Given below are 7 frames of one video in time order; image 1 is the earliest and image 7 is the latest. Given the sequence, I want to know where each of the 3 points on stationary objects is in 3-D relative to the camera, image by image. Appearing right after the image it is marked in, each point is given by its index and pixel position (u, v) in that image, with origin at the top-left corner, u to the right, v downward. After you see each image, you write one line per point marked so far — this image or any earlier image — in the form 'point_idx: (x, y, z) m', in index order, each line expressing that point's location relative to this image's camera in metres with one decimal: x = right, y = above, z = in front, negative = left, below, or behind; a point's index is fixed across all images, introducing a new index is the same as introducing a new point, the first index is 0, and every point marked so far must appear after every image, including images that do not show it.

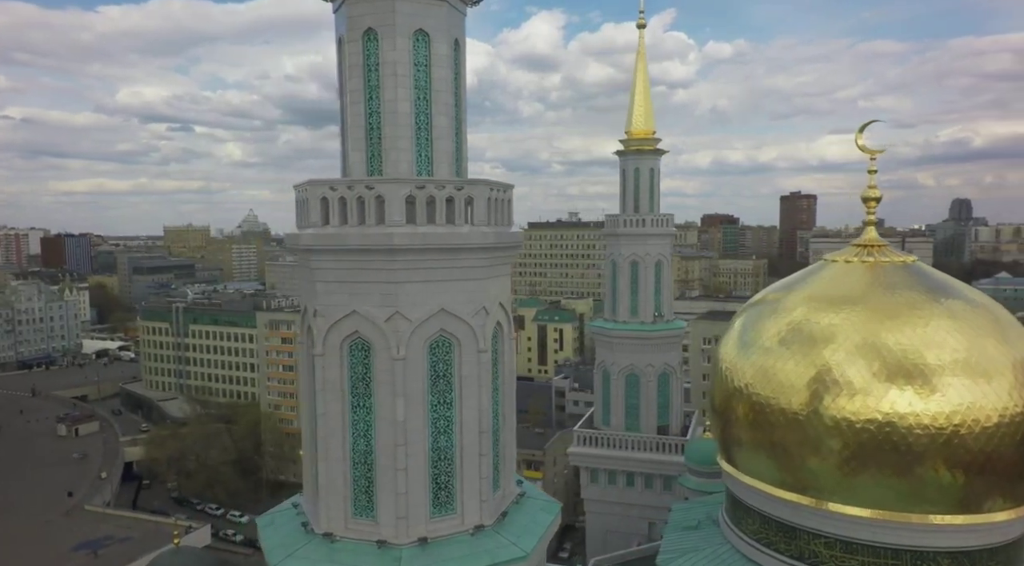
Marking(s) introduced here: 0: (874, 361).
0: (+3.7, -0.8, +7.9) m
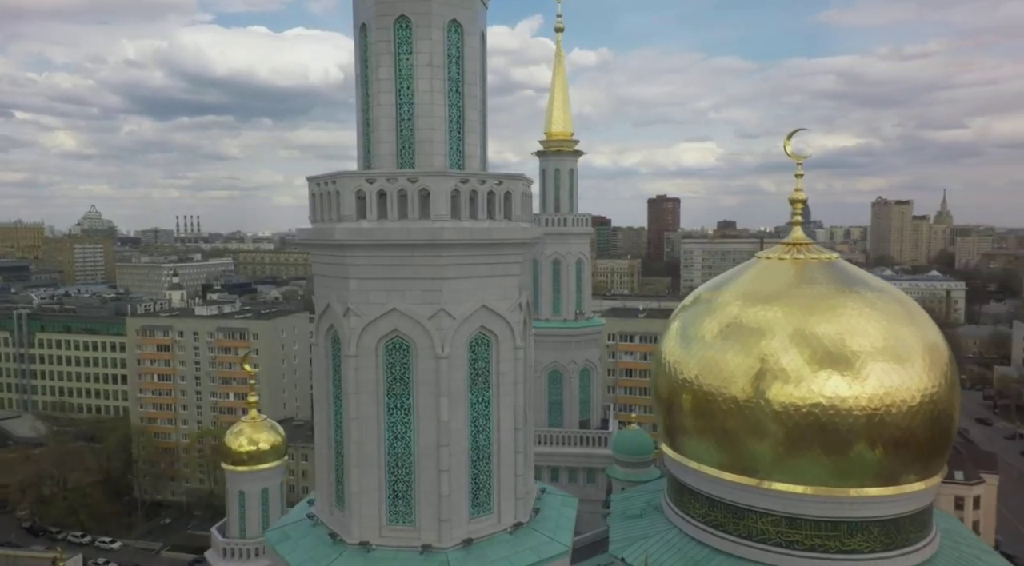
0: (+3.4, -0.8, +8.6) m
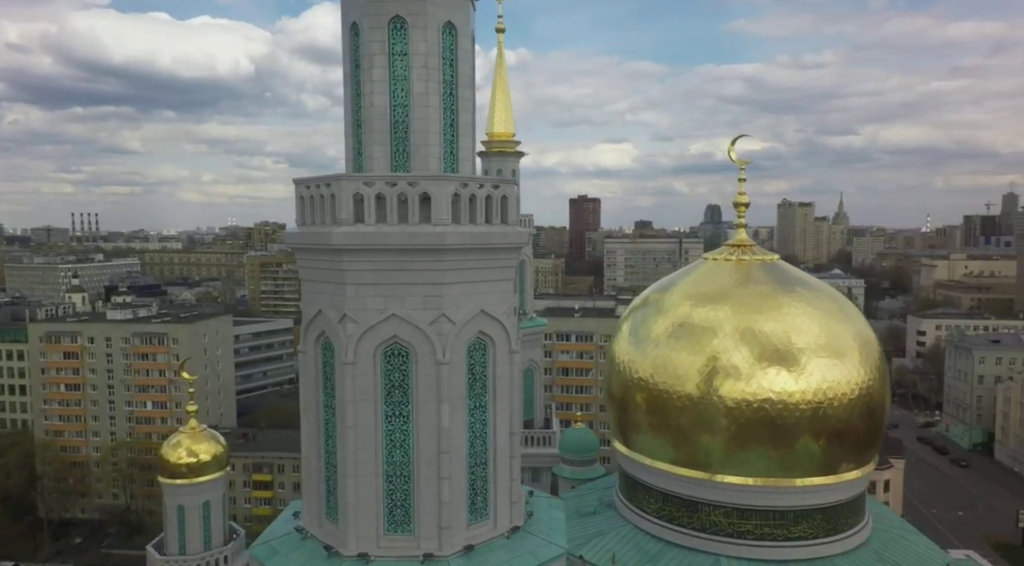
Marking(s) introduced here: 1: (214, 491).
0: (+2.9, -0.8, +9.0) m
1: (-4.1, -2.8, +10.4) m
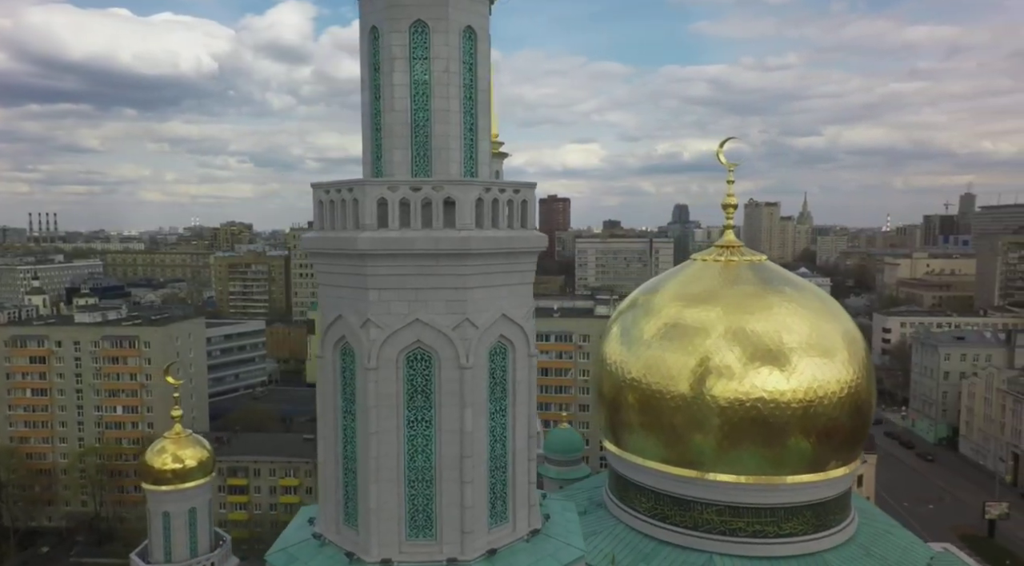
0: (+2.8, -0.8, +9.1) m
1: (-4.2, -2.9, +10.2) m
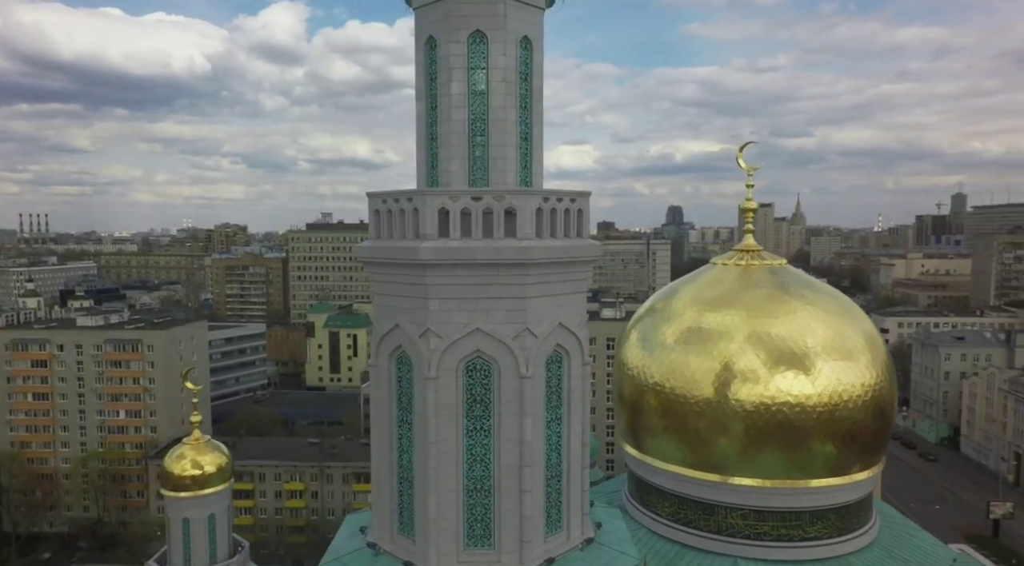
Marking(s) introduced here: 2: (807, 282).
0: (+3.1, -0.8, +9.2) m
1: (-3.9, -3.0, +10.1) m
2: (+4.0, 0.0, +10.2) m
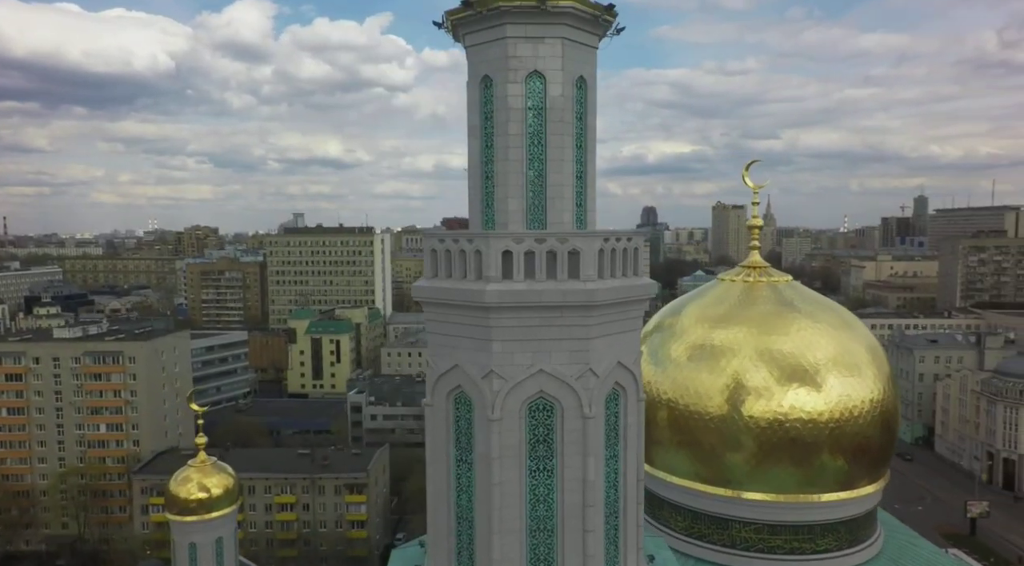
0: (+3.3, -1.0, +9.3) m
1: (-3.8, -3.2, +9.9) m
2: (+4.1, -0.2, +10.4) m
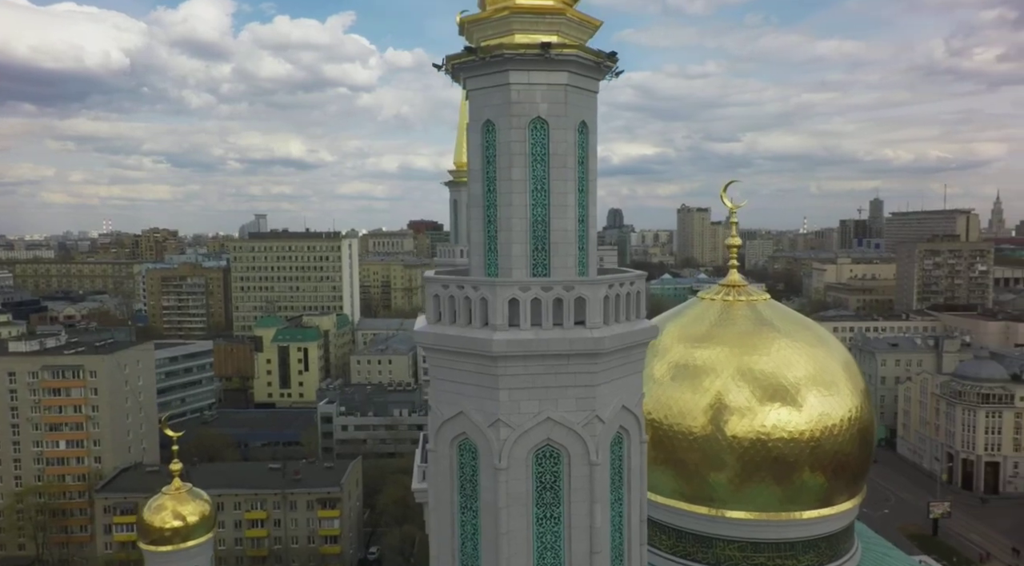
0: (+3.1, -1.3, +9.5) m
1: (-4.0, -3.5, +9.7) m
2: (+3.8, -0.5, +10.6) m
